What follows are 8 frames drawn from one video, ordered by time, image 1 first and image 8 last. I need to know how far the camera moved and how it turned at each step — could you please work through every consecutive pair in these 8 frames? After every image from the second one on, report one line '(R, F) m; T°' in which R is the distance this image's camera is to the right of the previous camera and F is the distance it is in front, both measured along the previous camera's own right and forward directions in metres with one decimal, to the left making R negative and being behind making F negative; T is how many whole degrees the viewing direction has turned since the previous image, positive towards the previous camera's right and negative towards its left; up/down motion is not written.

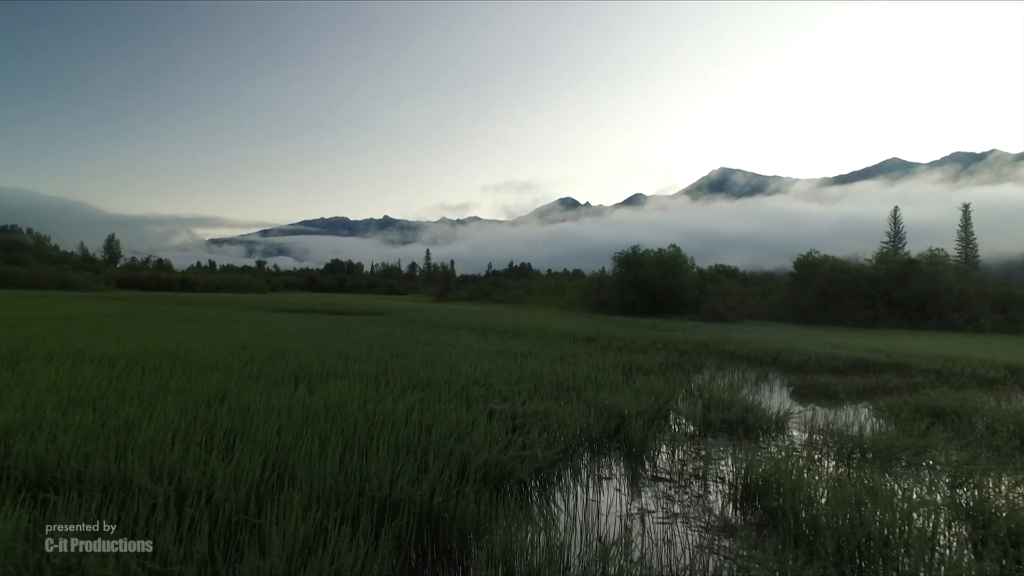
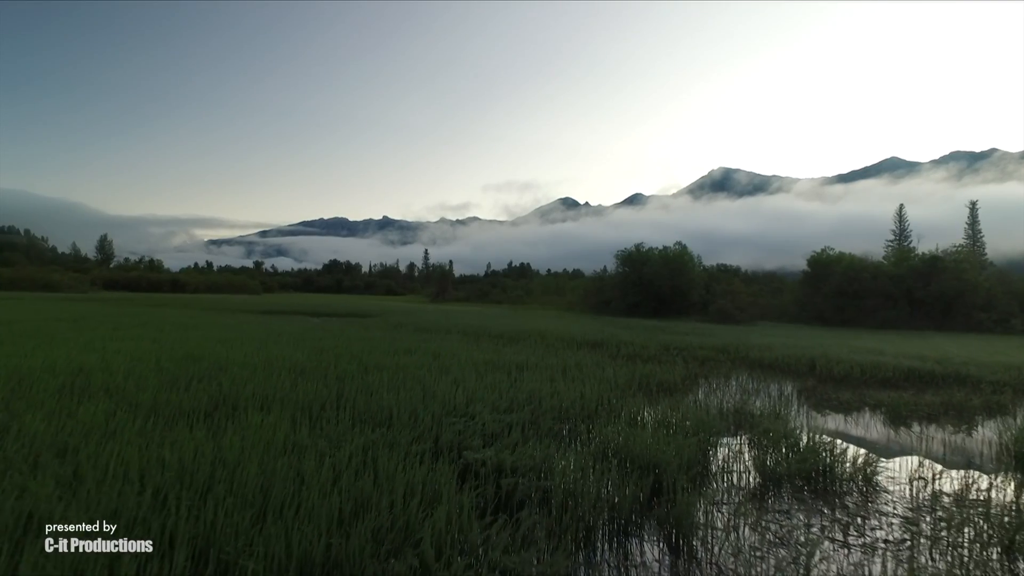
(+0.1, +2.2) m; 0°
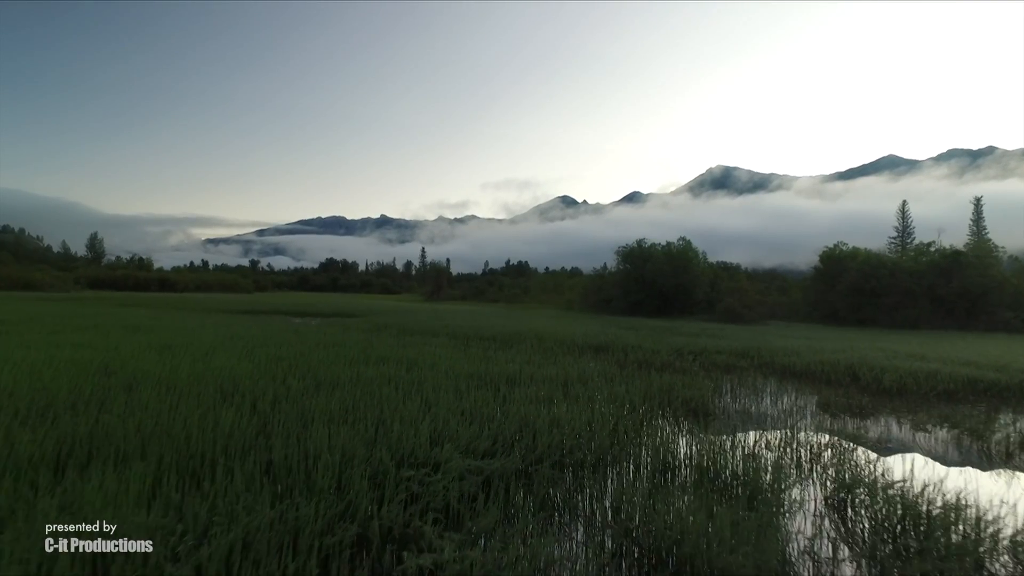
(+0.2, +2.1) m; 0°
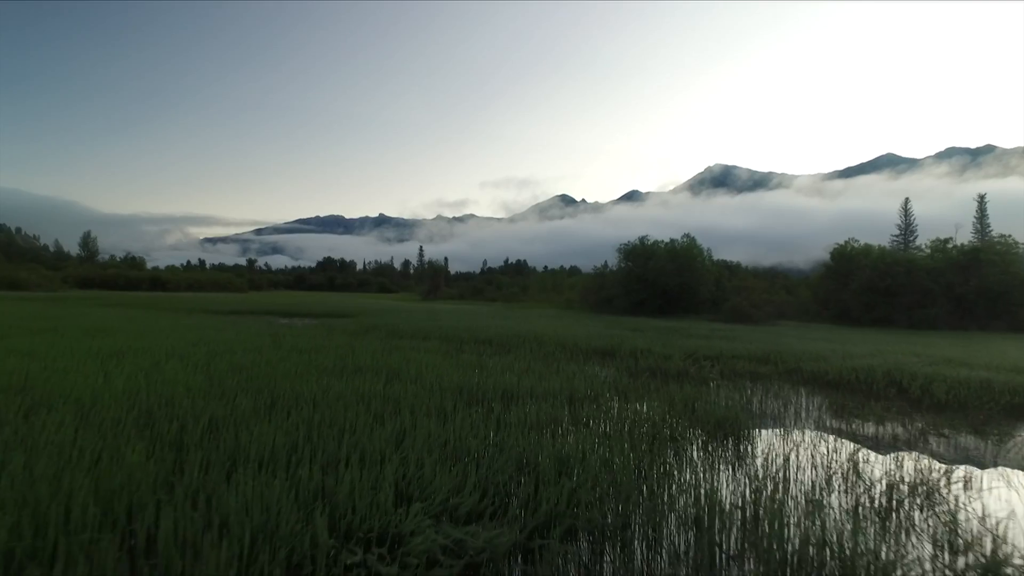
(0.0, +1.5) m; 0°
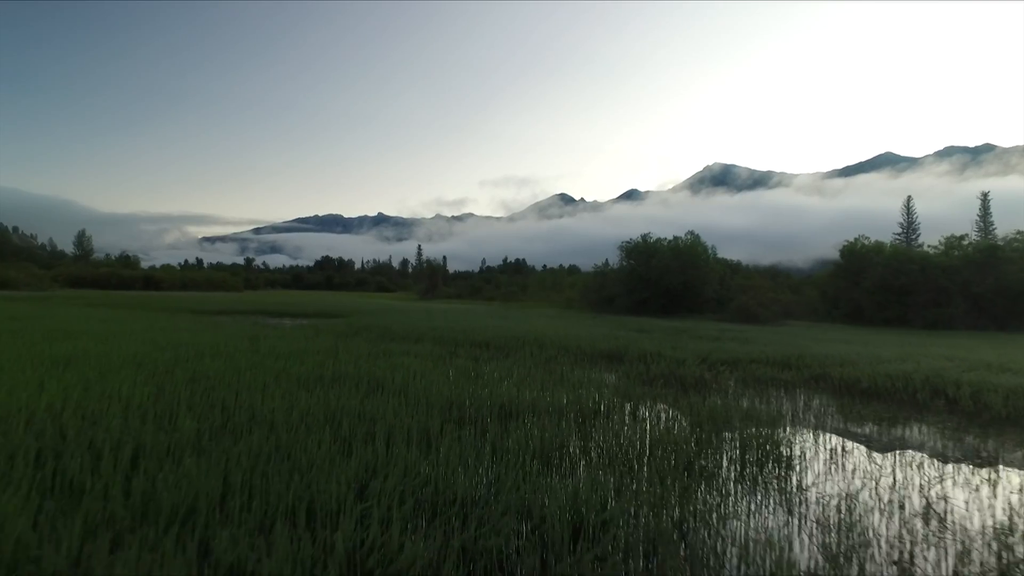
(0.0, +1.2) m; 0°
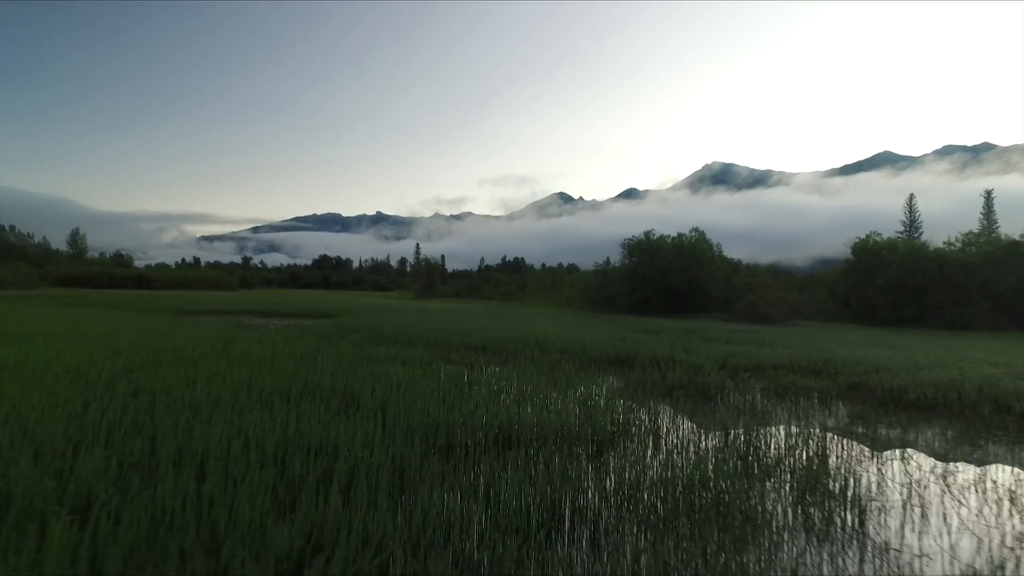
(0.0, +1.3) m; 0°
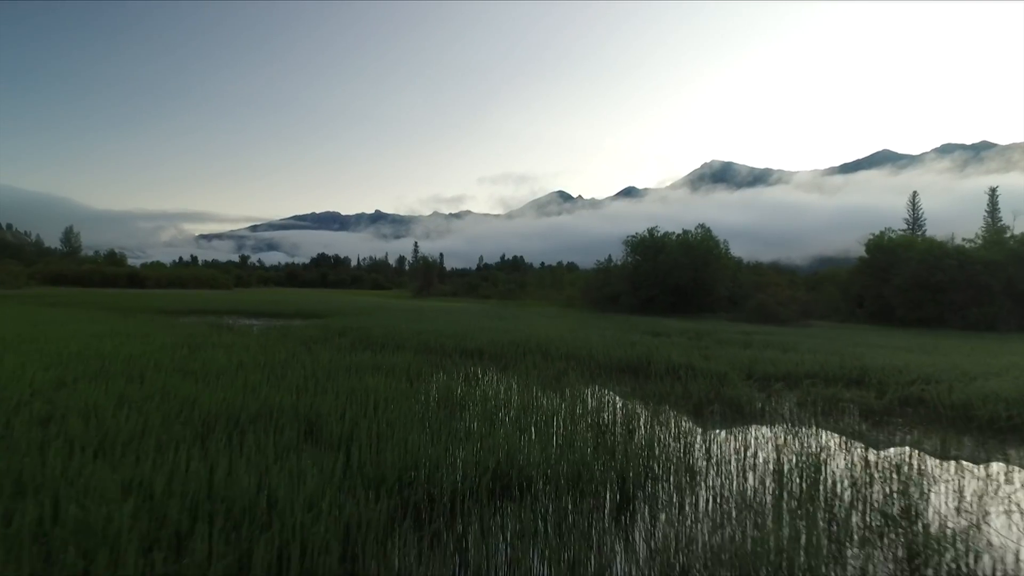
(0.0, +1.4) m; 0°
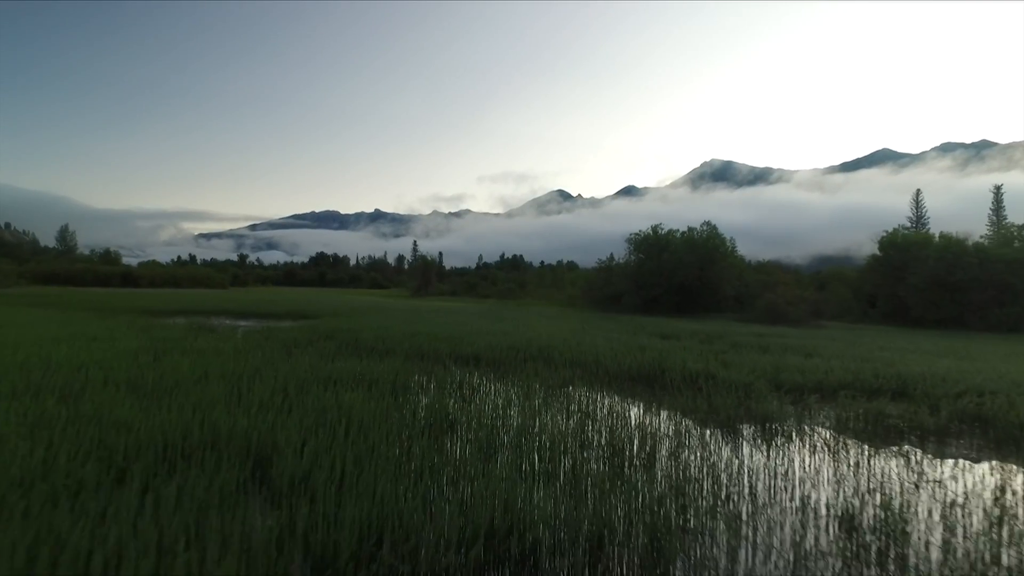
(0.0, +1.2) m; 0°
